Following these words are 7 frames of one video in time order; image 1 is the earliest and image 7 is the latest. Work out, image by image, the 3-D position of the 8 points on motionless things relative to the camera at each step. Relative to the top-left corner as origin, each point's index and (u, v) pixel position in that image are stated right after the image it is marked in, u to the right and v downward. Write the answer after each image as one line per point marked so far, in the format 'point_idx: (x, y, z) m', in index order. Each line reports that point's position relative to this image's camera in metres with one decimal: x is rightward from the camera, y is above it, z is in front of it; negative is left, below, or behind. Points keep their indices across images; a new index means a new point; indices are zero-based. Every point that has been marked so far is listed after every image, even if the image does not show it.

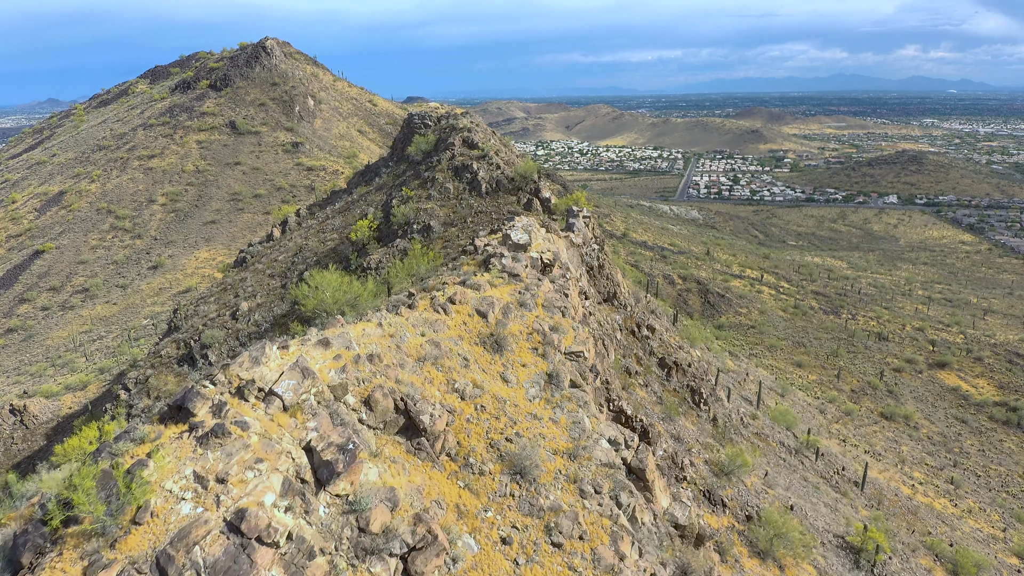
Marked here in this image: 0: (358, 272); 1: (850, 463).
0: (-4.8, +0.5, +15.0) m
1: (+13.3, -6.9, +19.1) m
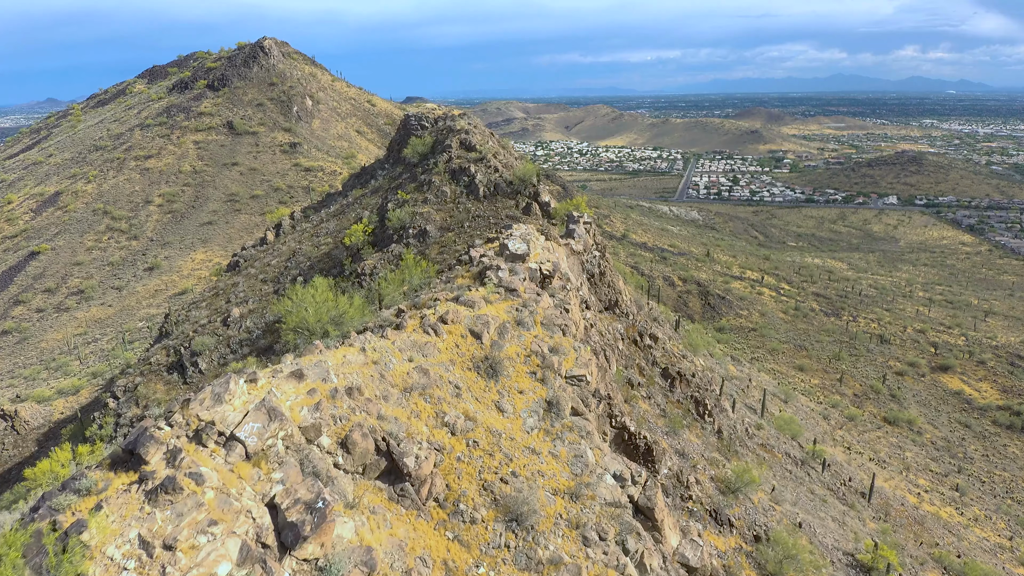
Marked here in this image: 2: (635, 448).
0: (-4.8, +0.3, +14.6) m
1: (+13.2, -7.1, +18.7) m
2: (+2.2, -2.9, +8.7) m
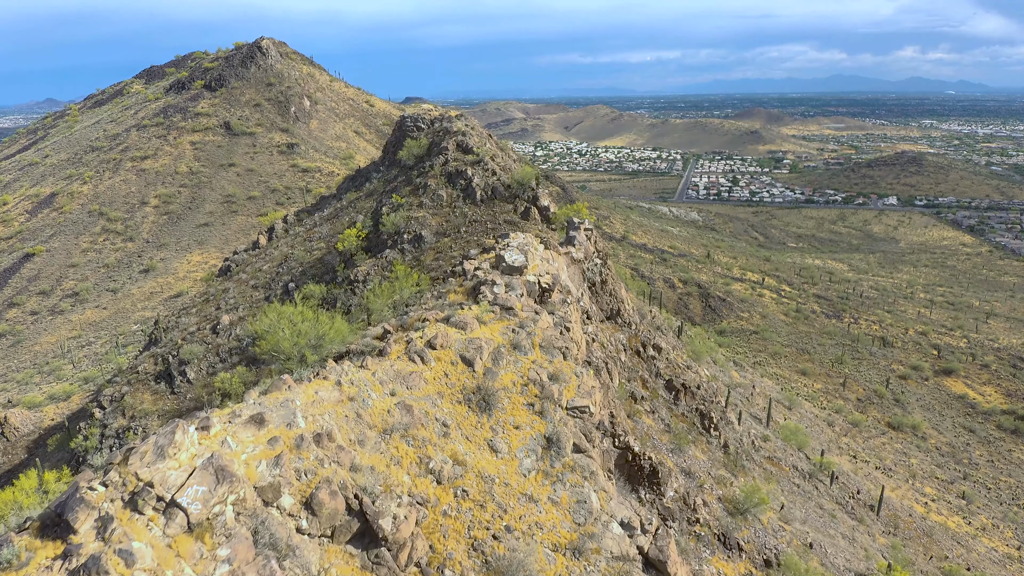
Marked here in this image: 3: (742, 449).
0: (-4.9, +0.1, +14.1) m
1: (+13.2, -7.4, +18.2) m
2: (+2.1, -3.1, +8.2) m
3: (+5.9, -4.1, +12.4) m
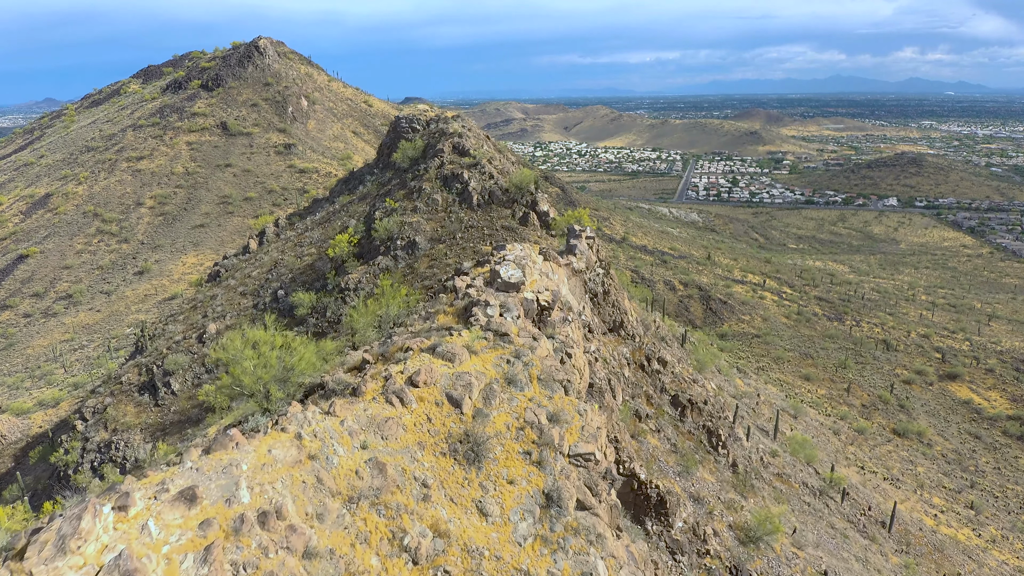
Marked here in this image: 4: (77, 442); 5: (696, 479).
0: (-4.9, -0.2, +13.5) m
1: (+13.1, -7.6, +17.7) m
2: (+2.1, -3.3, +7.6) m
3: (+5.8, -4.4, +11.8) m
4: (-13.0, -4.6, +14.5) m
5: (+3.6, -3.8, +9.5) m
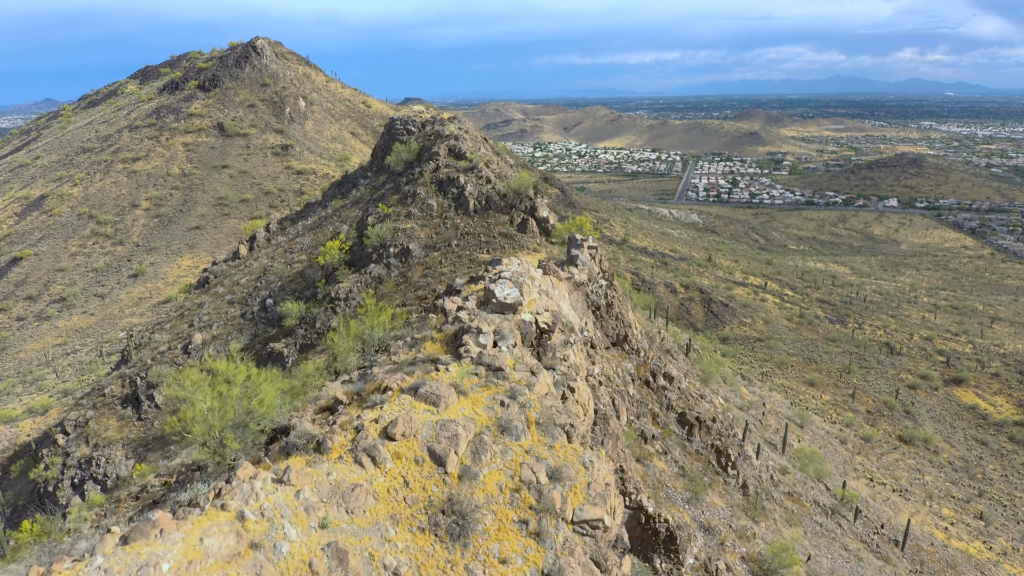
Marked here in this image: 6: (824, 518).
0: (-5.0, -0.4, +12.9) m
1: (+13.1, -7.9, +17.1) m
2: (+2.0, -3.6, +7.0) m
3: (+5.8, -4.6, +11.2) m
4: (-13.1, -4.9, +13.9) m
5: (+3.6, -4.0, +8.9) m
6: (+8.1, -6.0, +12.6) m
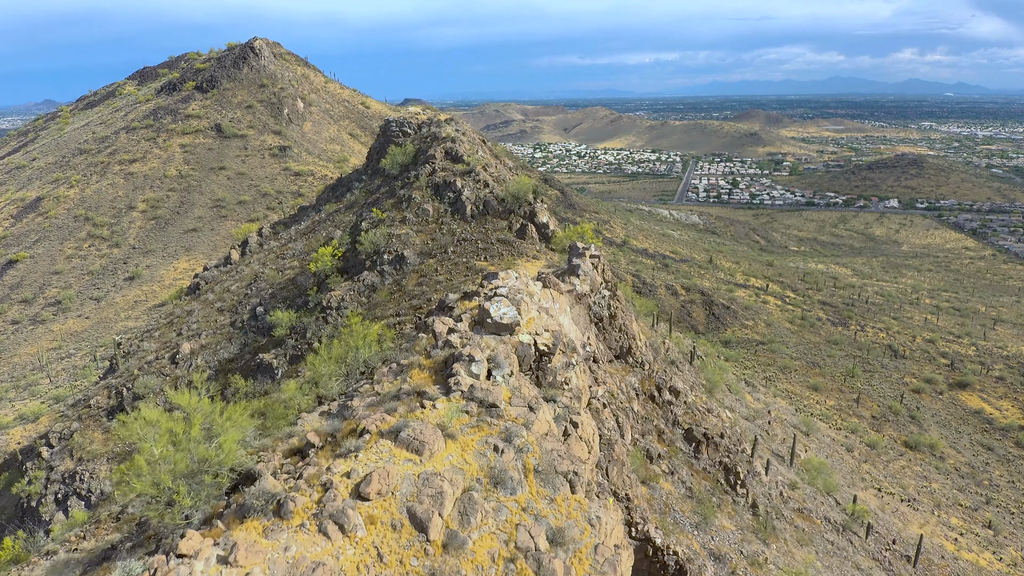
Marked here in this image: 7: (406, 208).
0: (-5.0, -0.7, +12.4) m
1: (+13.0, -8.1, +16.6) m
2: (+2.0, -3.8, +6.5) m
3: (+5.8, -4.8, +10.7) m
4: (-13.1, -5.1, +13.4) m
5: (+3.5, -4.2, +8.4) m
6: (+8.1, -6.2, +12.1) m
7: (-3.2, +2.4, +14.8) m
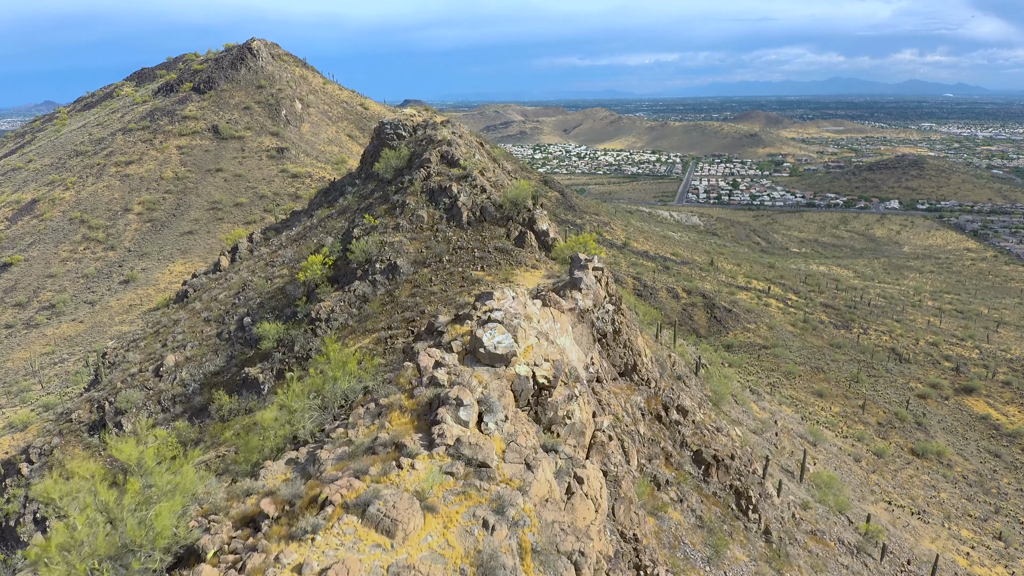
0: (-5.1, -0.9, +11.8) m
1: (+13.0, -8.3, +16.0) m
2: (+2.0, -4.0, +5.9) m
3: (+5.7, -5.1, +10.1) m
4: (-13.2, -5.4, +12.8) m
5: (+3.5, -4.5, +7.8) m
6: (+8.1, -6.5, +11.5) m
7: (-3.3, +2.2, +14.2) m
